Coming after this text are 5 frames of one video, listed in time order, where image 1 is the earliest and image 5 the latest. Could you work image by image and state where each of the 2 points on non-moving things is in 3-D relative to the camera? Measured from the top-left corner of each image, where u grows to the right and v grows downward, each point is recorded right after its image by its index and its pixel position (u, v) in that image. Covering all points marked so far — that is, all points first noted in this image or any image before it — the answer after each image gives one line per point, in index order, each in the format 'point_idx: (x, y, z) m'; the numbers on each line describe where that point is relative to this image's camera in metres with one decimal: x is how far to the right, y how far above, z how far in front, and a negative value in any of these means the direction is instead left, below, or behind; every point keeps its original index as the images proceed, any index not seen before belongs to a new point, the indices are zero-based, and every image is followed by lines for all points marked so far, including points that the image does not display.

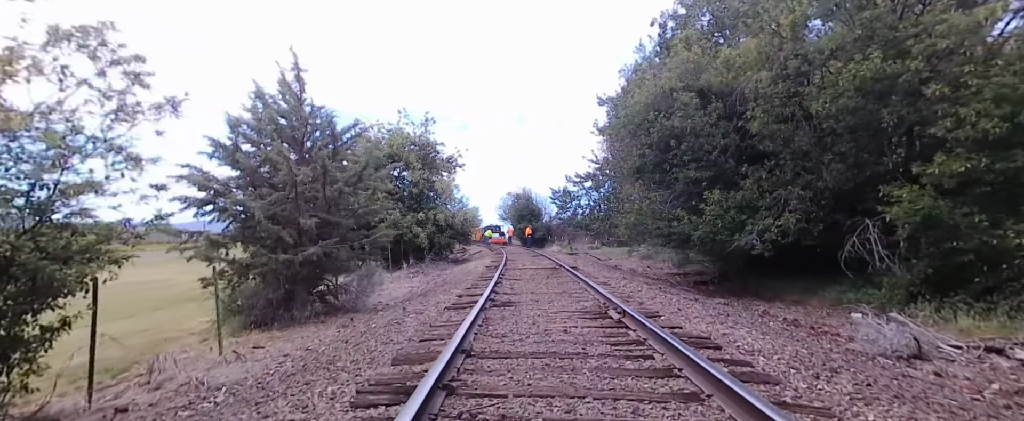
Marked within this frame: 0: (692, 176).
0: (+5.1, +1.0, +13.3) m
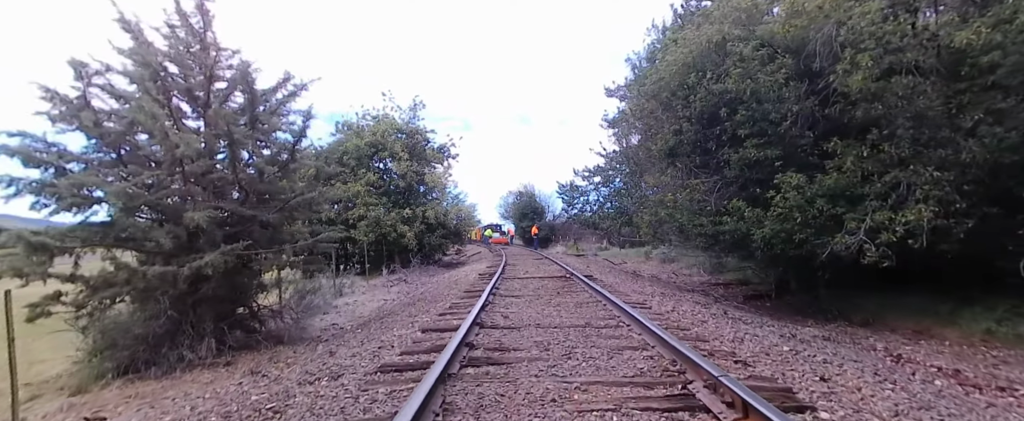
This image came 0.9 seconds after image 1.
0: (+5.1, +1.2, +9.9) m
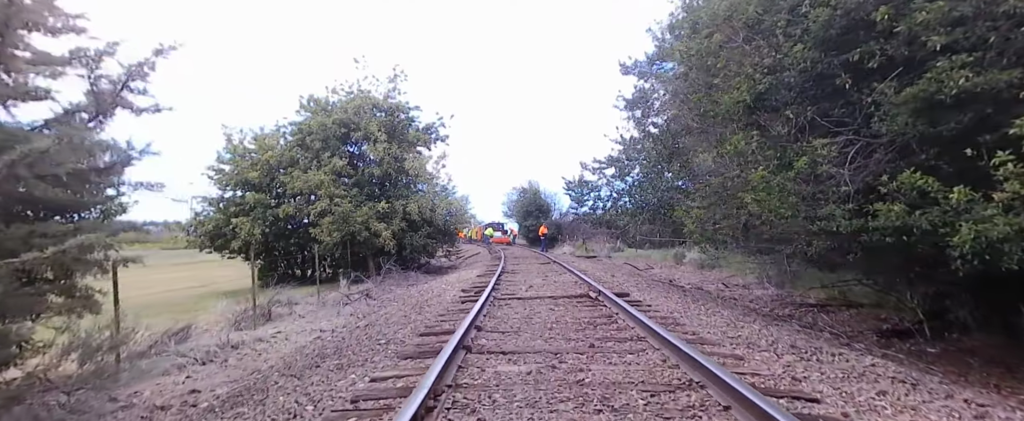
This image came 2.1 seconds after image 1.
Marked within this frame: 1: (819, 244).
0: (+5.0, +1.4, +5.3) m
1: (+4.8, -0.5, +7.2) m
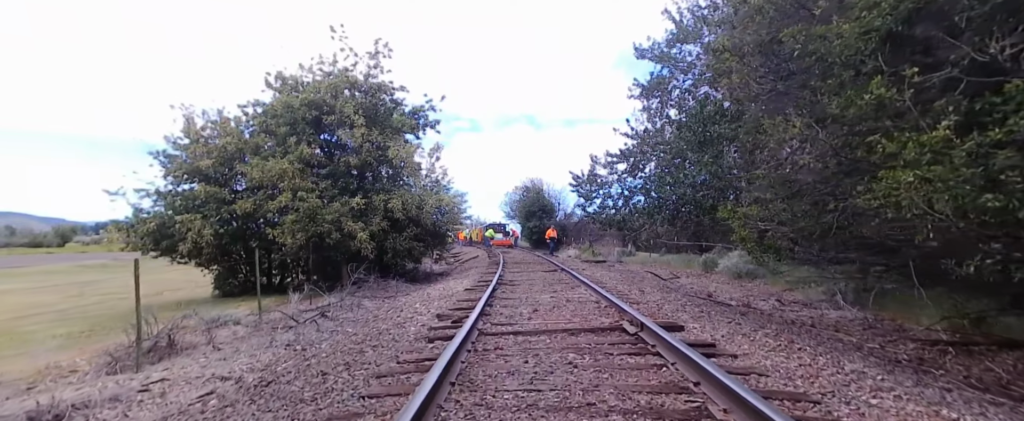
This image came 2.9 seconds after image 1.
0: (+4.9, +1.5, +2.1) m
1: (+4.7, -0.4, +4.0) m
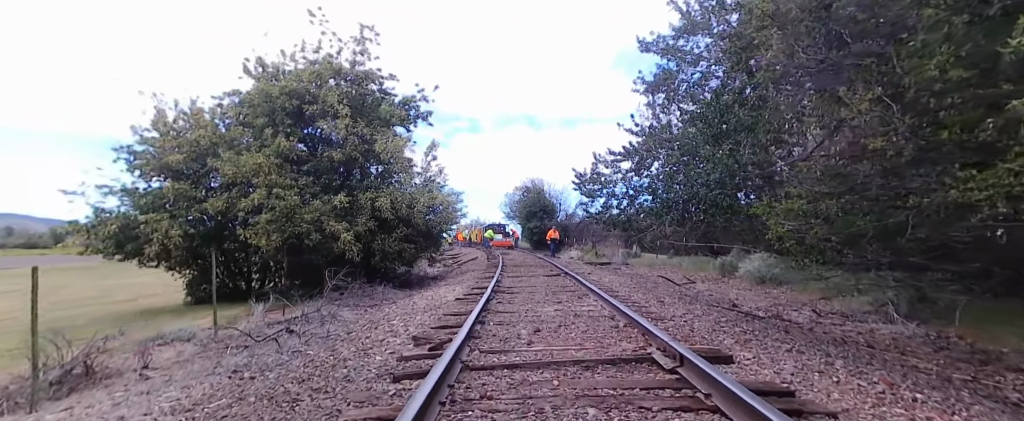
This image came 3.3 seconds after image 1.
0: (+4.9, +1.6, +0.6) m
1: (+4.7, -0.3, +2.5) m
